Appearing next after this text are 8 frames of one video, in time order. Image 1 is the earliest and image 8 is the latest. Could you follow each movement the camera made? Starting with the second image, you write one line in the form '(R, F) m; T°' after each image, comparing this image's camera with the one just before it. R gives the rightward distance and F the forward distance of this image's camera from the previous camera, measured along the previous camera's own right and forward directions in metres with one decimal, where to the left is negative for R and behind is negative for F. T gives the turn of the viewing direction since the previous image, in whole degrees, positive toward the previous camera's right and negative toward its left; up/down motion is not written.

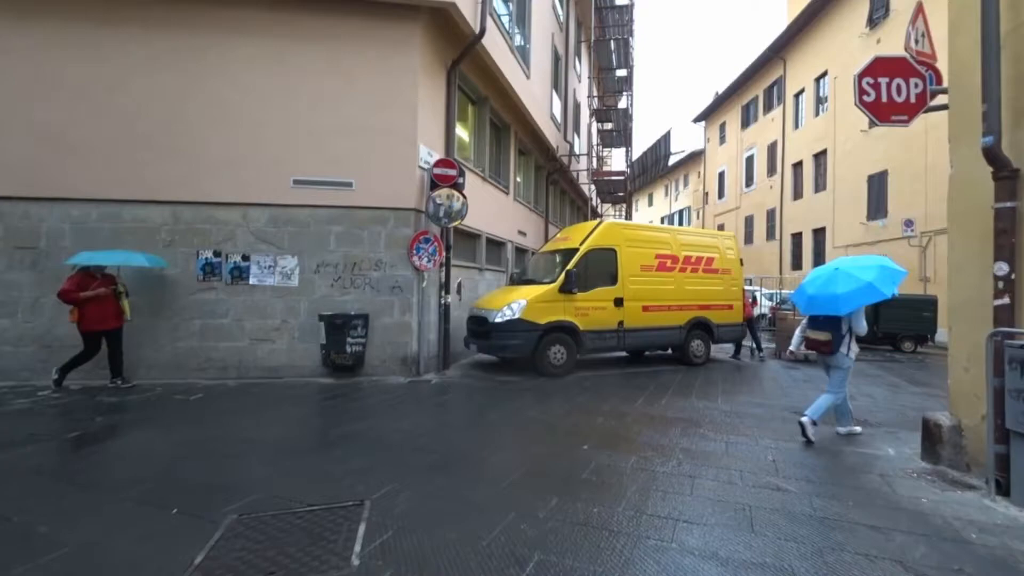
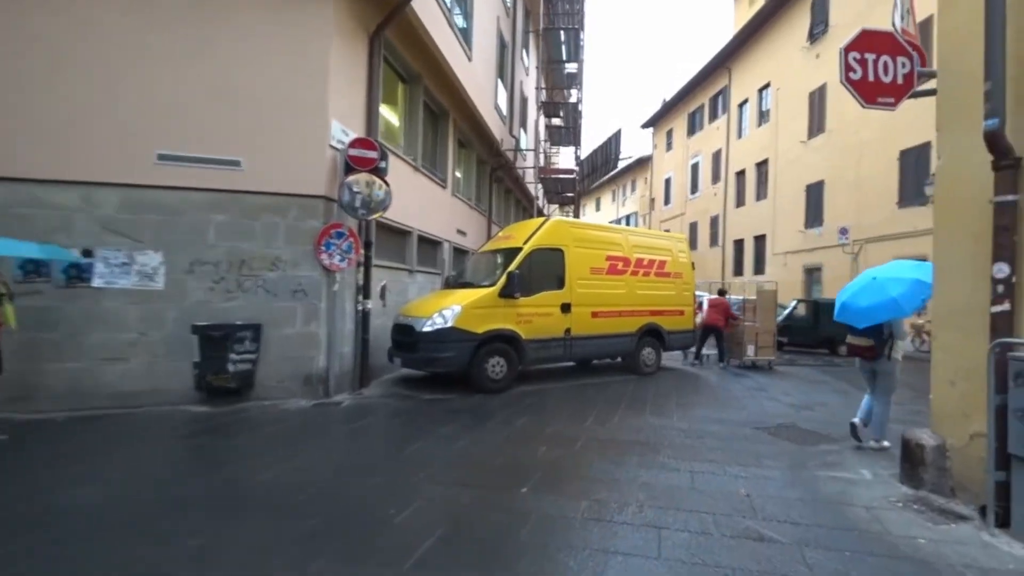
(+0.3, +1.2) m; +7°
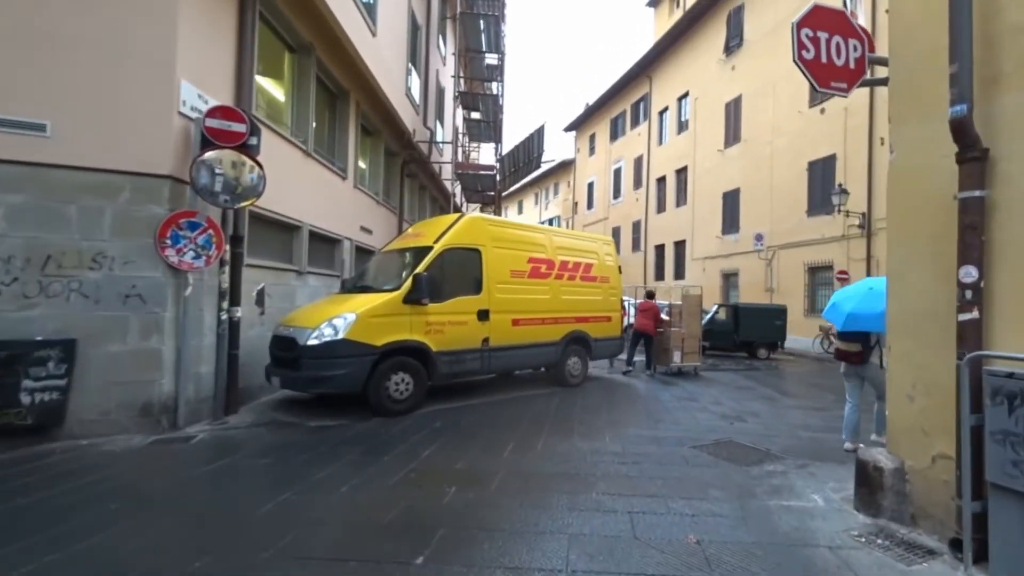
(+0.3, +1.2) m; +9°
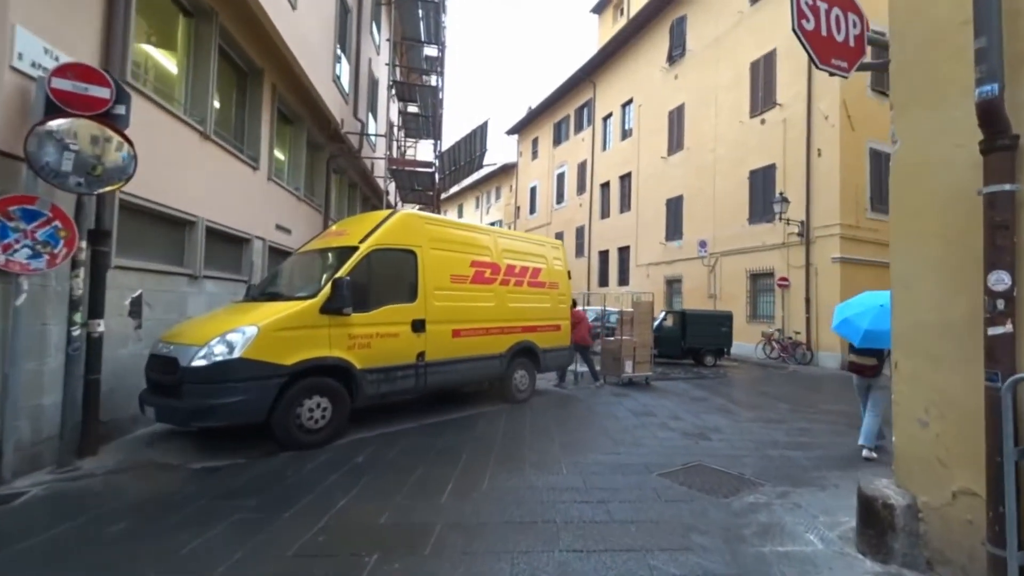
(0.0, +1.0) m; +8°
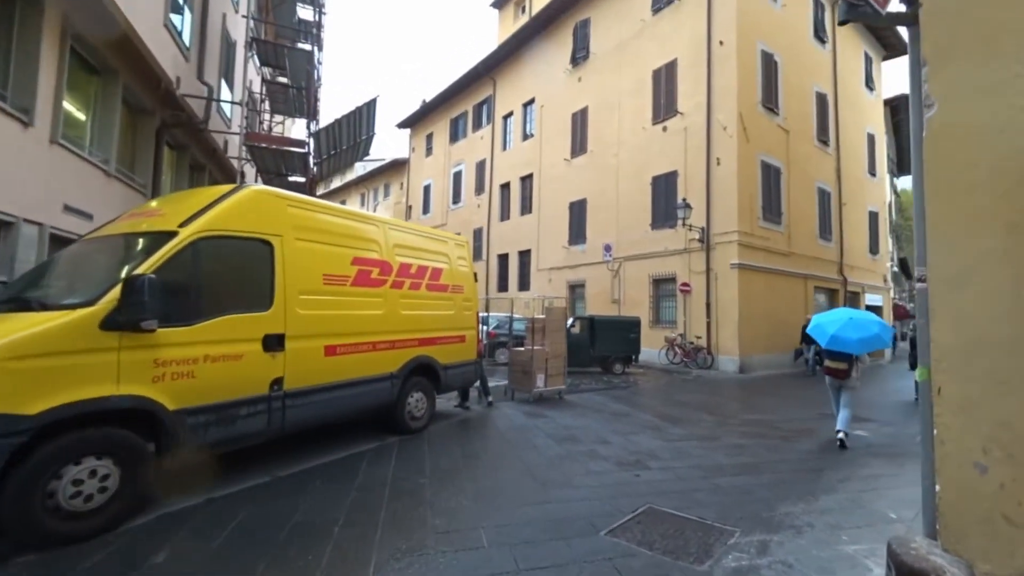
(-0.1, +1.5) m; +14°
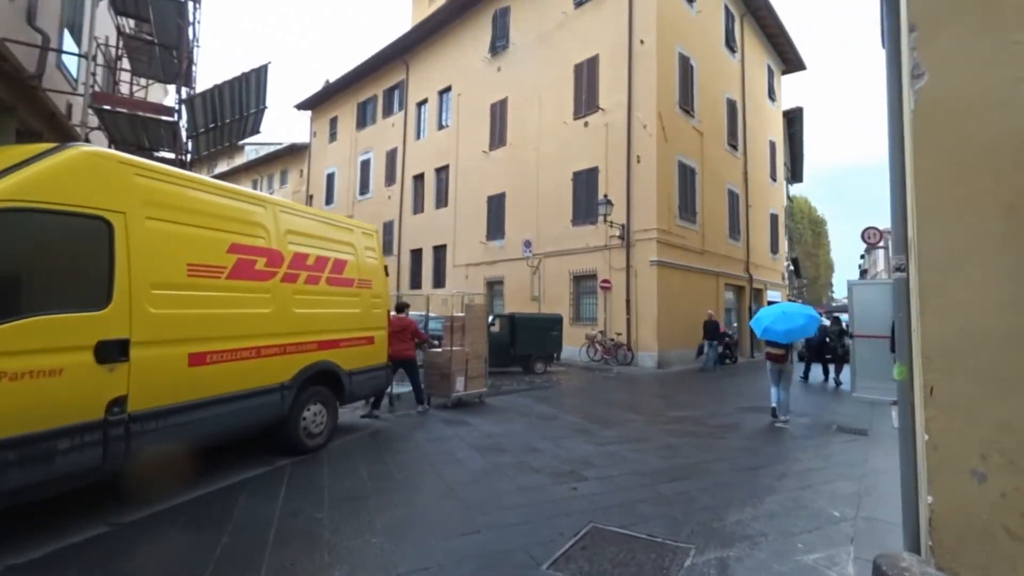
(-0.1, +0.8) m; +11°
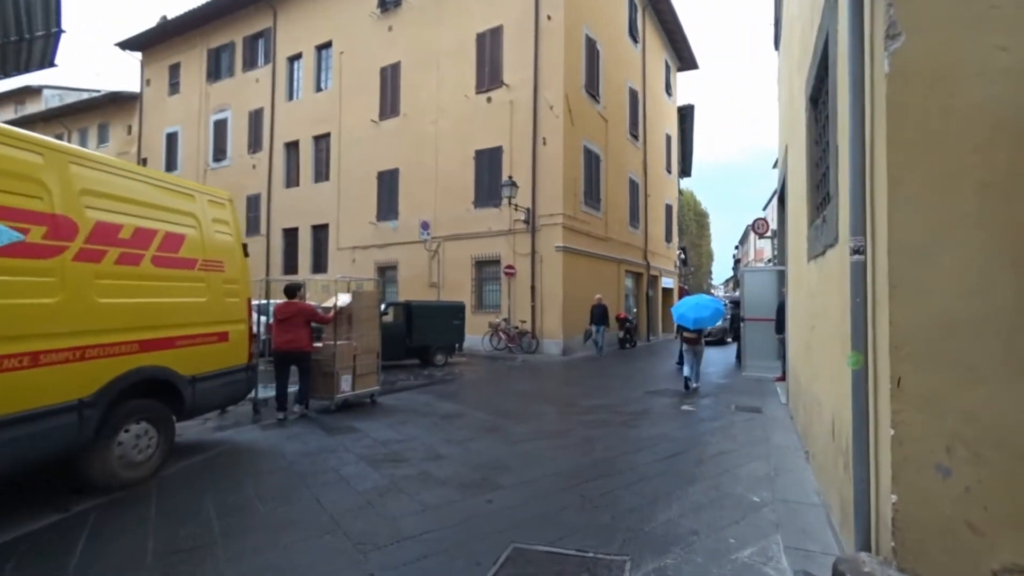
(-0.1, +0.8) m; +14°
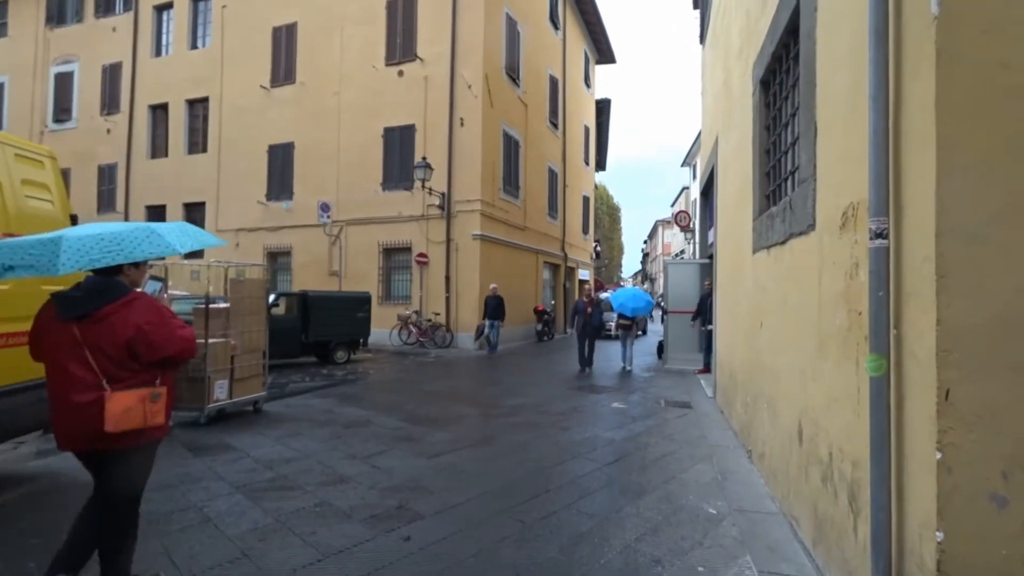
(-0.2, +0.7) m; +12°
